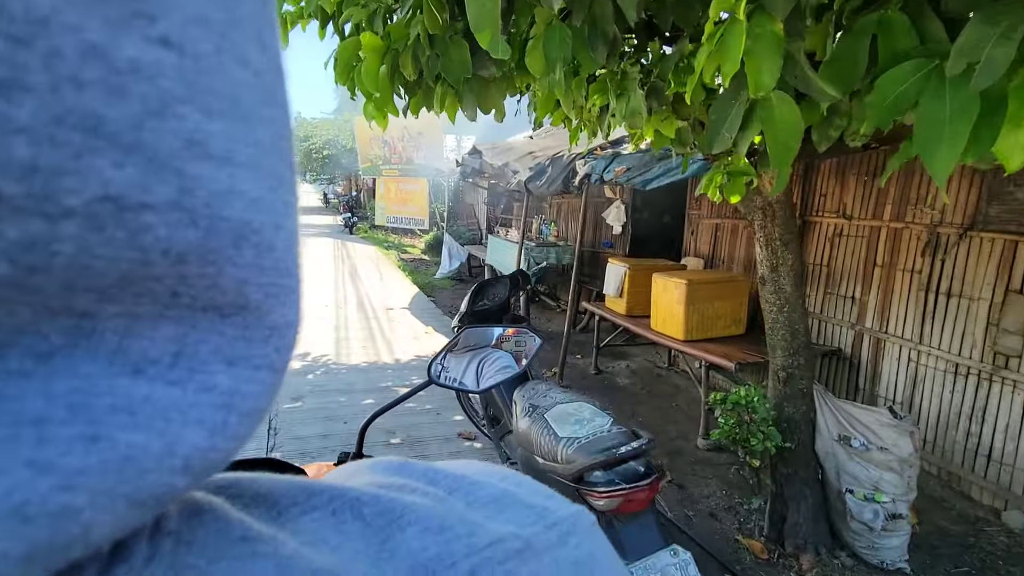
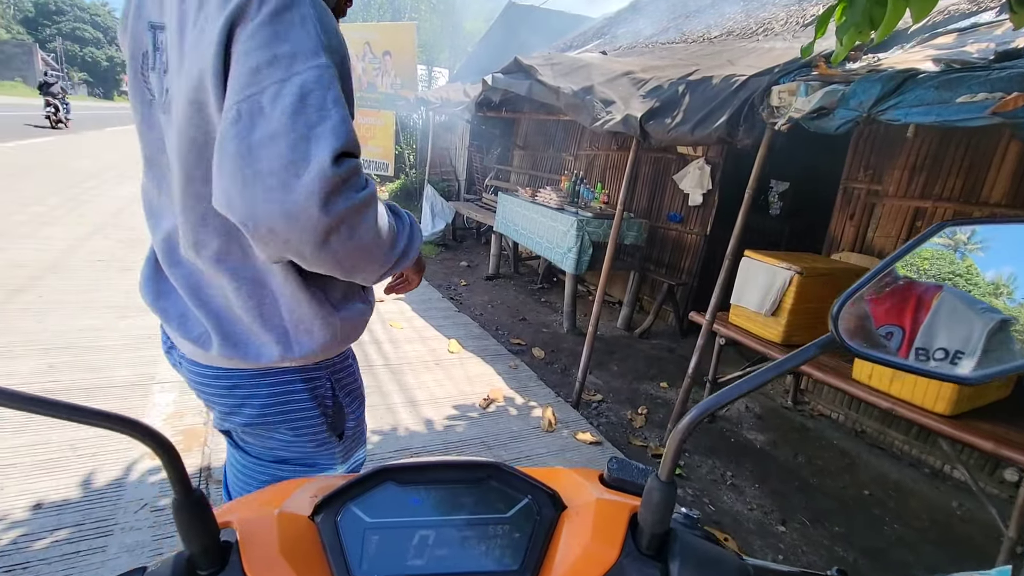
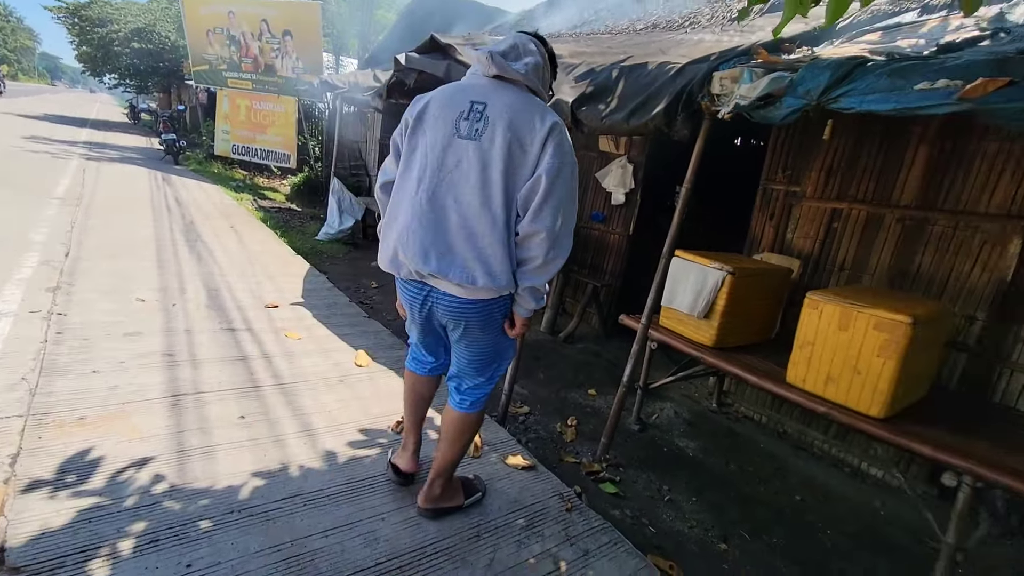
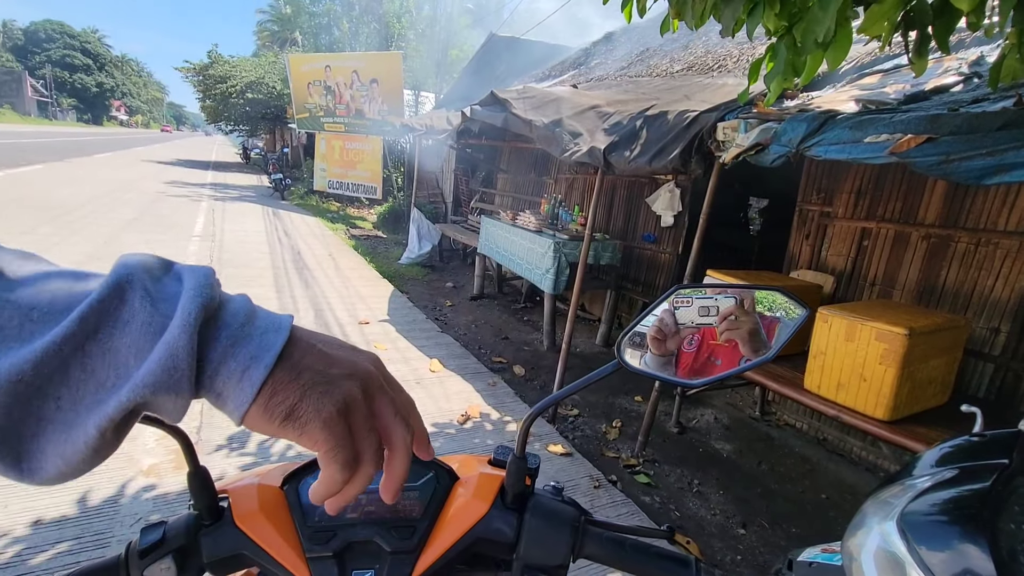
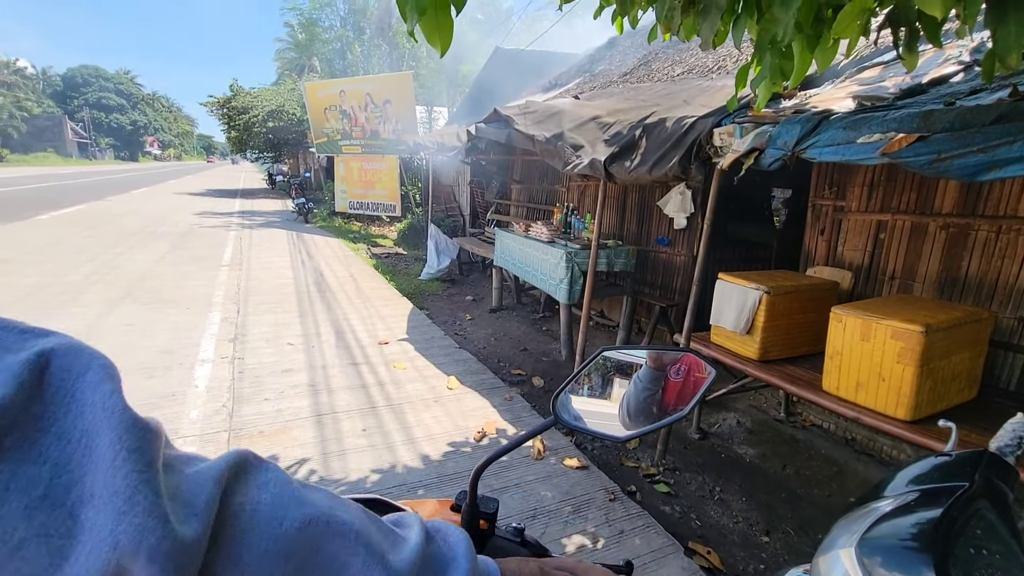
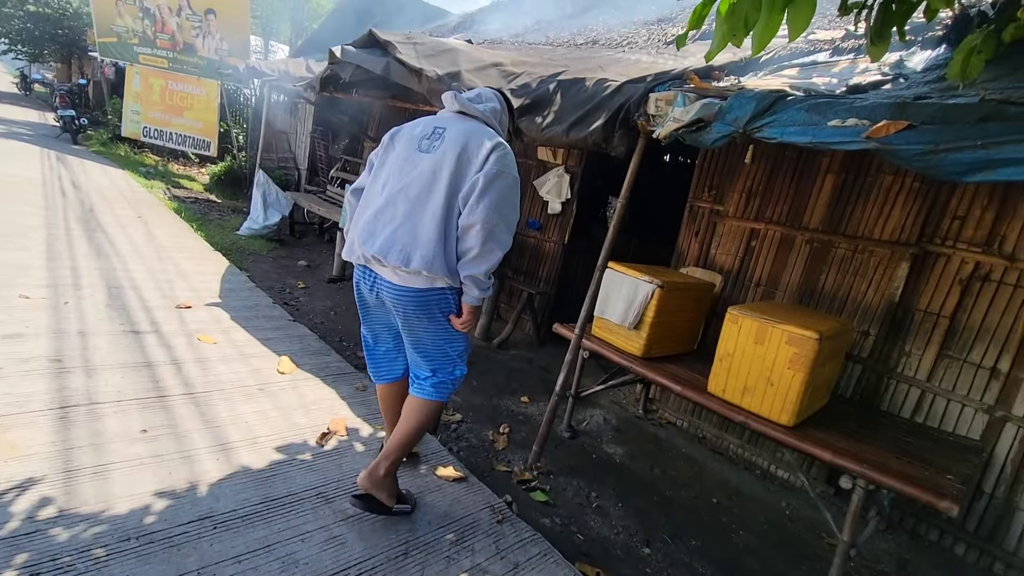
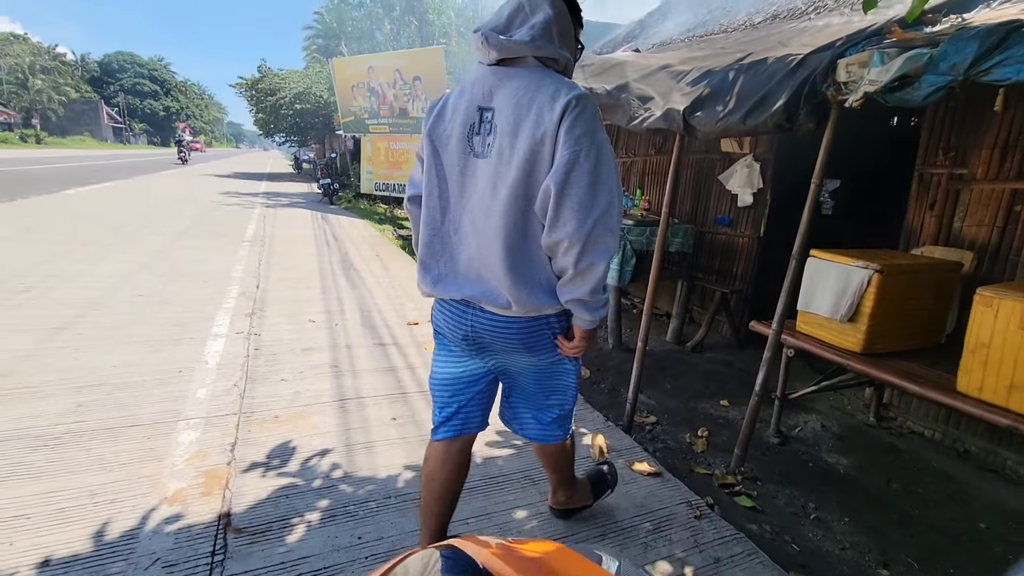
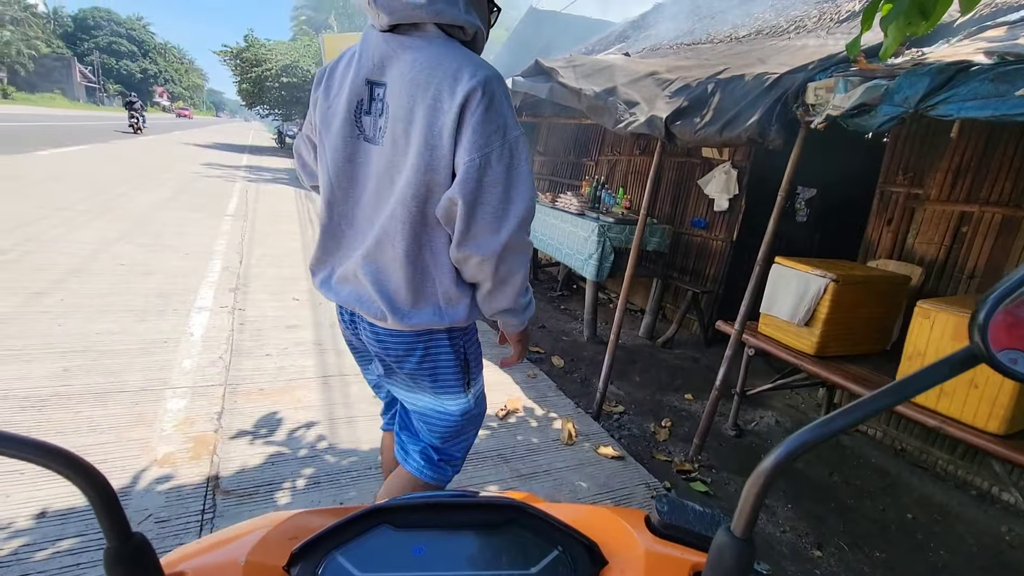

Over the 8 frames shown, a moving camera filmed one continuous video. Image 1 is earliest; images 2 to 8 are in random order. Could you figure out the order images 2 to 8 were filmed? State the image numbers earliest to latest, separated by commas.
5, 4, 2, 8, 7, 3, 6
